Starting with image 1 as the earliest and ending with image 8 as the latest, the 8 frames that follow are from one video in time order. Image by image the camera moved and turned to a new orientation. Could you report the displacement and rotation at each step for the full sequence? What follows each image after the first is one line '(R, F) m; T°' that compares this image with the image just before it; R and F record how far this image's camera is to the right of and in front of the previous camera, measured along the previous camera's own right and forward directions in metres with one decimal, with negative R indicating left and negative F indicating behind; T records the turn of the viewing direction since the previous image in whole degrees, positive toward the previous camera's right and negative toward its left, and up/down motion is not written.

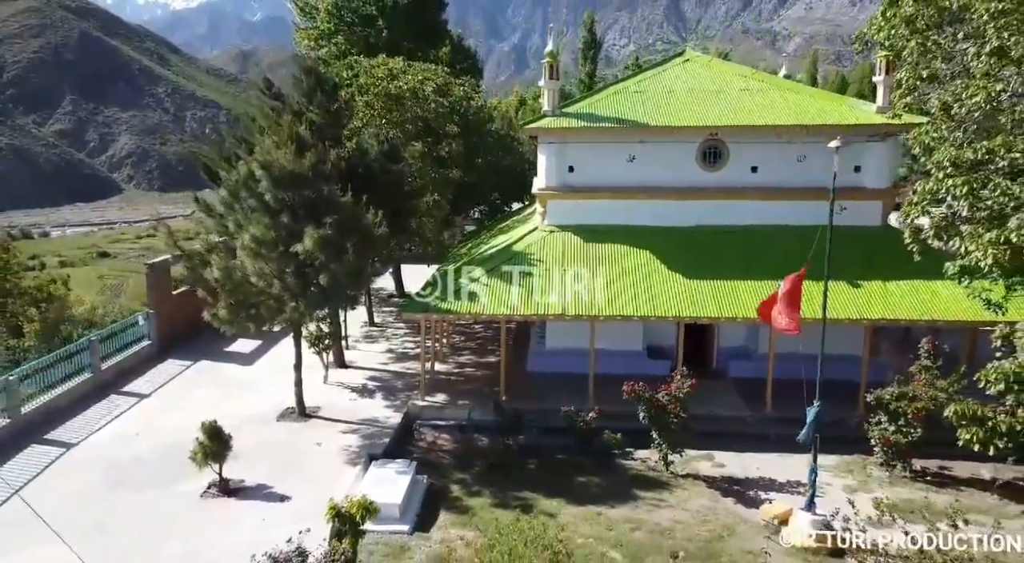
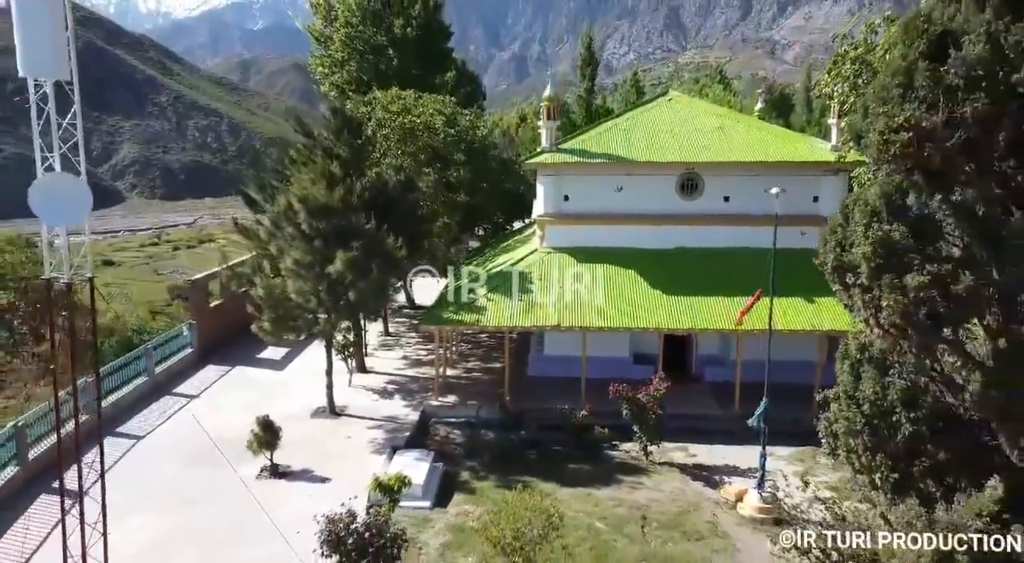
(0.0, -2.4) m; 0°
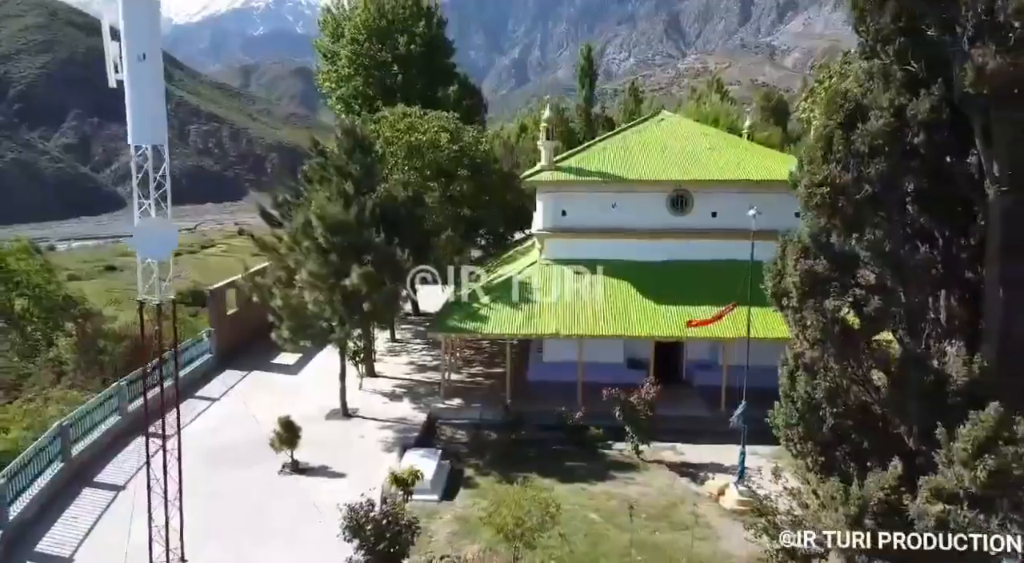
(0.0, -1.3) m; 0°
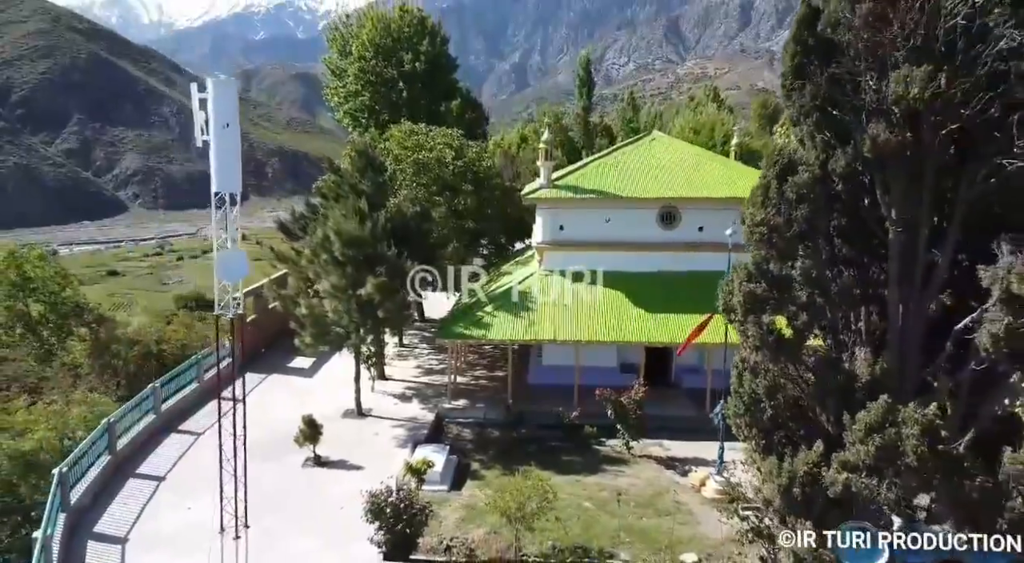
(0.0, -1.6) m; 0°
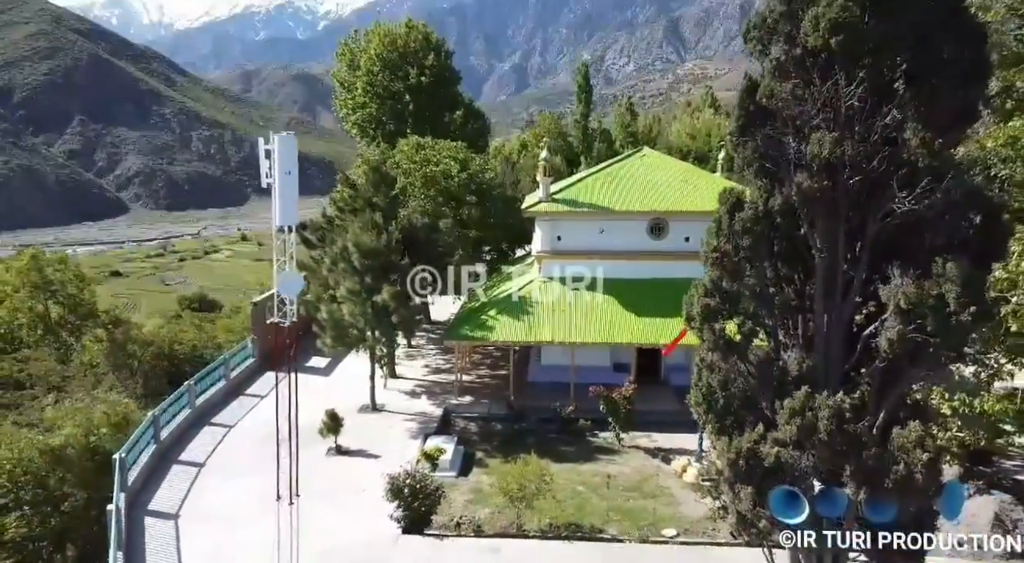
(0.0, -1.9) m; 0°
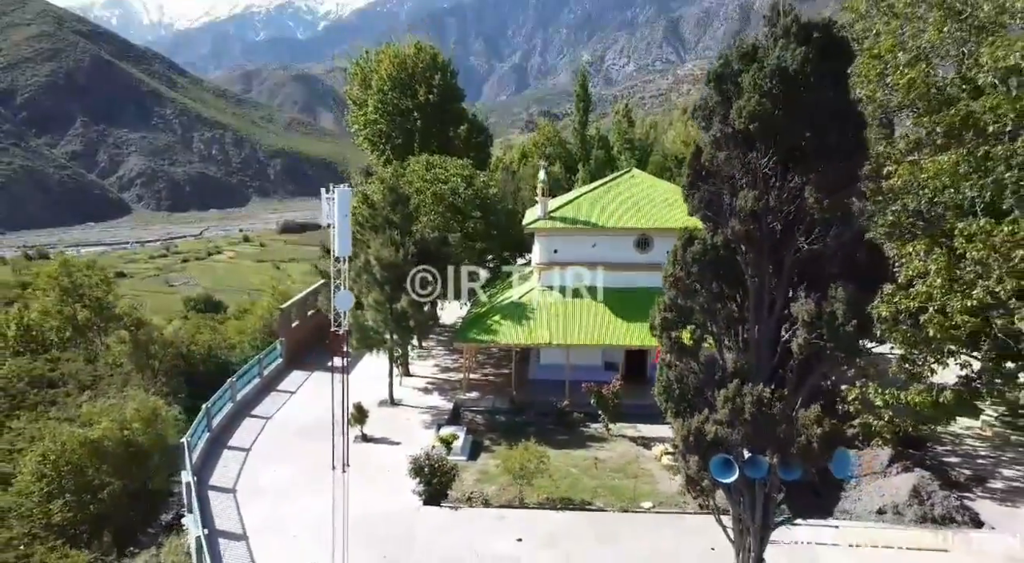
(-0.1, -3.0) m; 0°
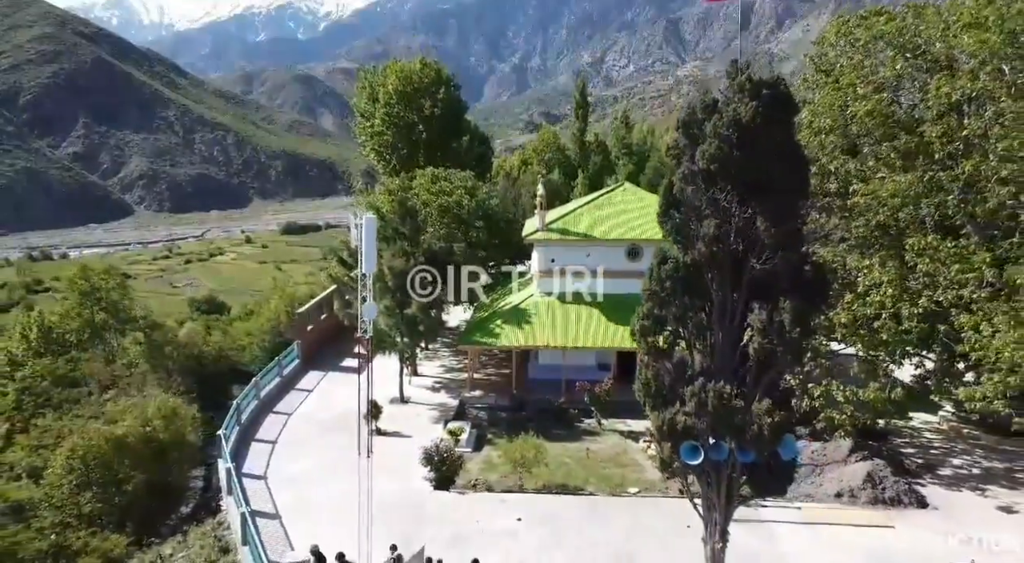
(0.0, -2.2) m; 0°
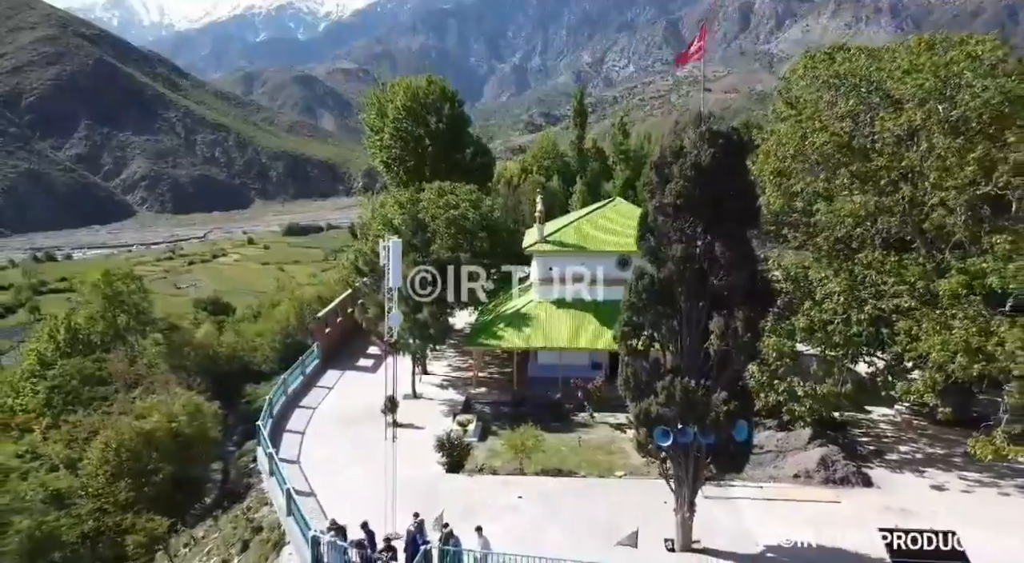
(0.0, -3.0) m; 0°
